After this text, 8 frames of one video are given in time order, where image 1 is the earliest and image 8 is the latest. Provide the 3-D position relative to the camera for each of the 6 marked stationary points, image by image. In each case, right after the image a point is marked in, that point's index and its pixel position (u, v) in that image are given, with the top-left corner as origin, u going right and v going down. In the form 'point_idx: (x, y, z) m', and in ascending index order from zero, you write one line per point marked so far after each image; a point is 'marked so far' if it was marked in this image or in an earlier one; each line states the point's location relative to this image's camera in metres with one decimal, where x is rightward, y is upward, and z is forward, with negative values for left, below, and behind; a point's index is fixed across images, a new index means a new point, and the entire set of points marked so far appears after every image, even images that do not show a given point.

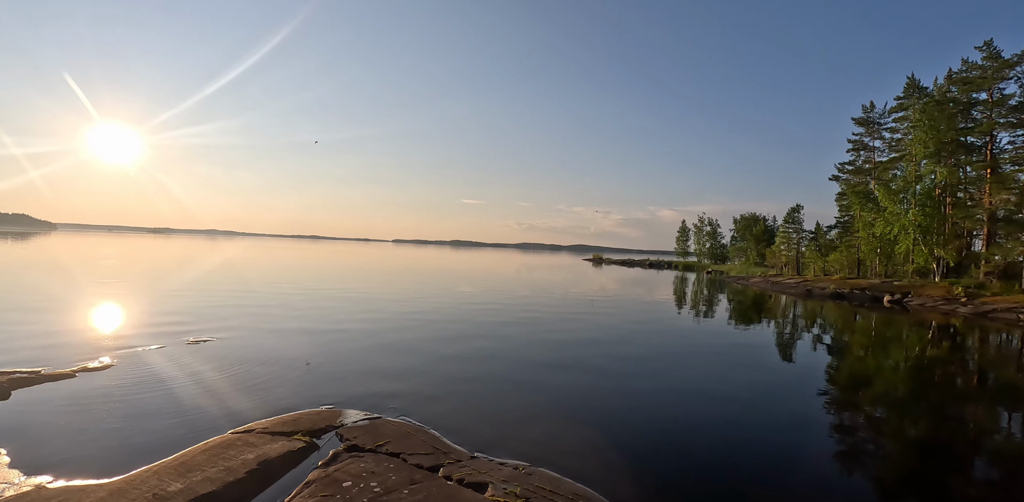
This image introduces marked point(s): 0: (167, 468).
0: (-6.7, -4.3, +9.2) m
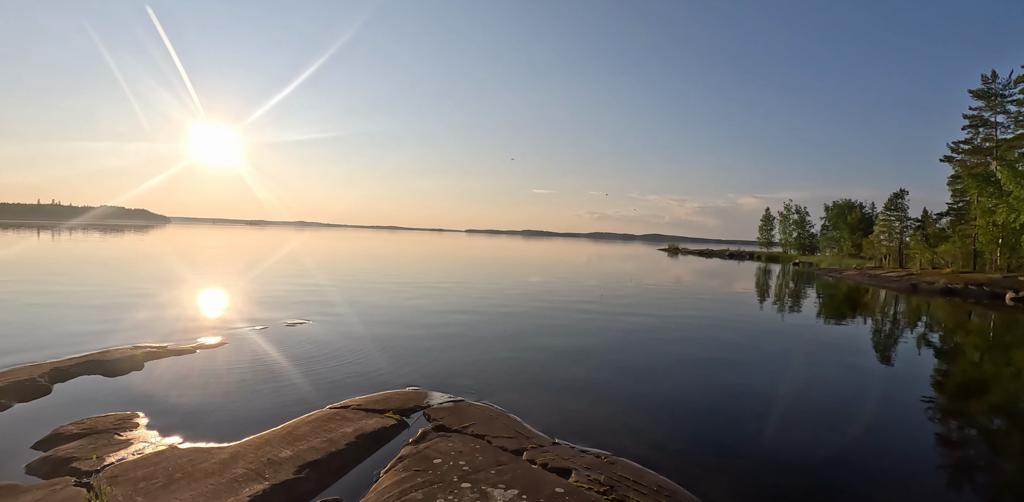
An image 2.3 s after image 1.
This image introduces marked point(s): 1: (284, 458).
0: (-5.0, -4.0, +10.0) m
1: (-4.4, -4.1, +9.2) m
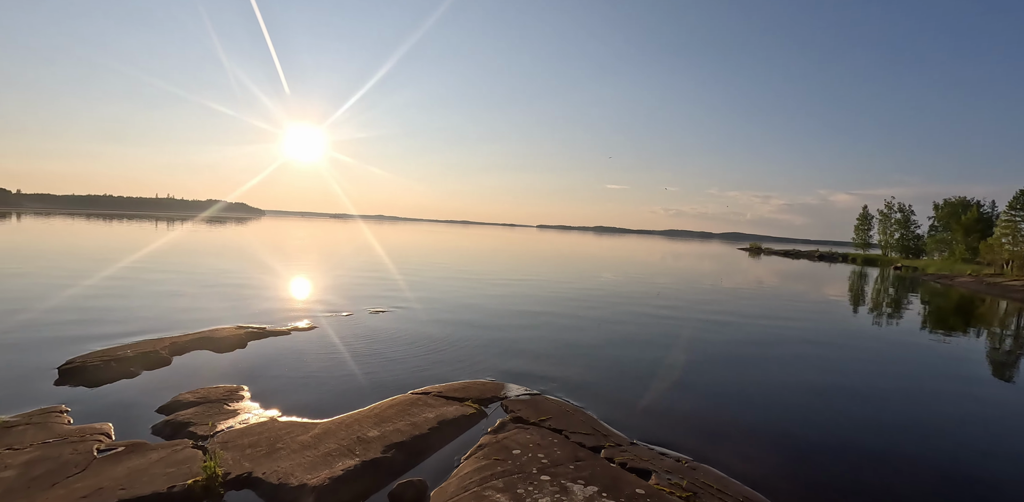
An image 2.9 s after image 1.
0: (-3.2, -3.7, +10.4) m
1: (-2.8, -3.8, +9.6) m
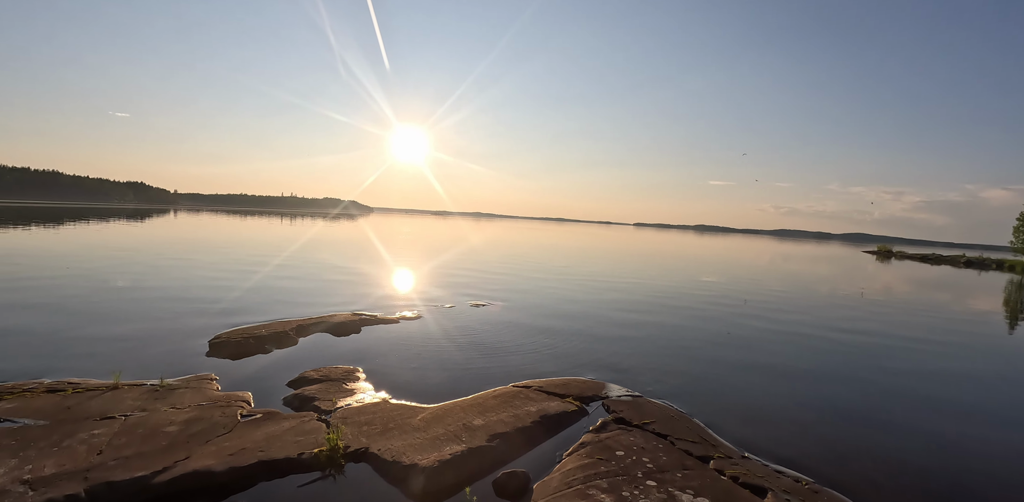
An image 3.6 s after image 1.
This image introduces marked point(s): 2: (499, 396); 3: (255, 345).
0: (-1.0, -3.5, +10.7) m
1: (-0.7, -3.7, +9.8) m
2: (-0.3, -3.5, +11.1) m
3: (-8.0, -3.0, +14.9) m
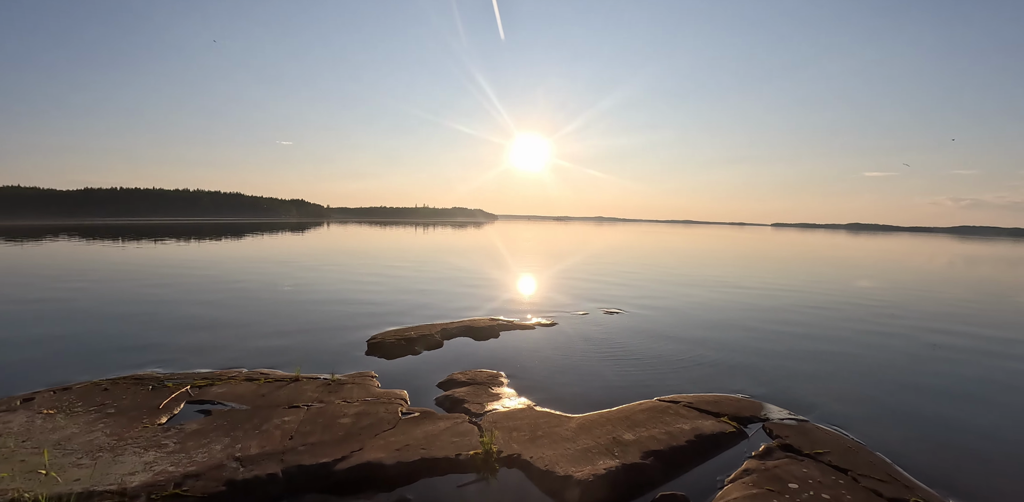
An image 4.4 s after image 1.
0: (+2.3, -3.7, +10.5) m
1: (+2.4, -3.9, +9.5) m
2: (+3.1, -3.7, +10.7) m
3: (-3.6, -3.3, +16.2) m
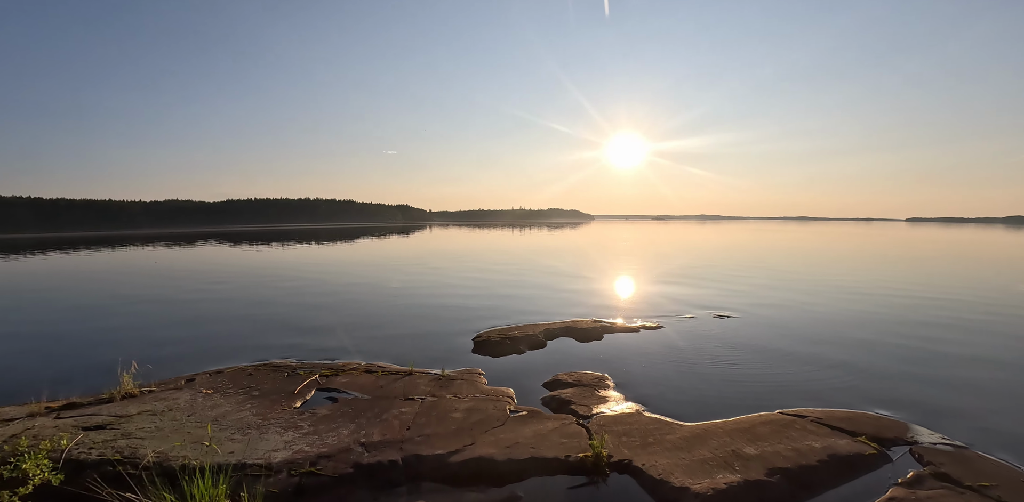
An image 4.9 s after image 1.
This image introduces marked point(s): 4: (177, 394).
0: (+4.7, -3.8, +10.0) m
1: (+4.6, -3.9, +9.0) m
2: (+5.5, -3.7, +10.1) m
3: (-0.1, -3.4, +16.6) m
4: (-11.6, -4.9, +16.0) m
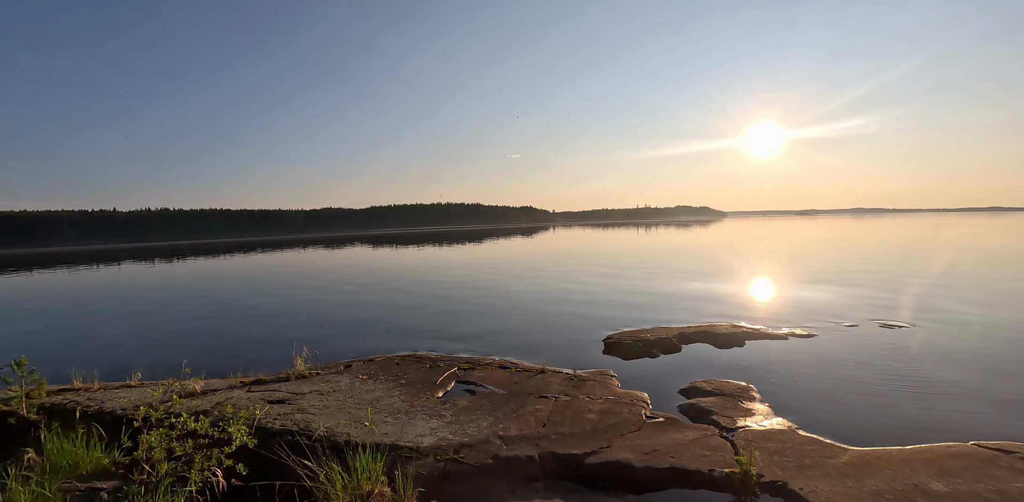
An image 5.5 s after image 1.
0: (+7.6, -3.9, +8.8) m
1: (+7.2, -4.1, +7.9) m
2: (+8.3, -3.8, +8.7) m
3: (+4.5, -3.4, +16.4) m
4: (-6.8, -5.1, +18.6) m
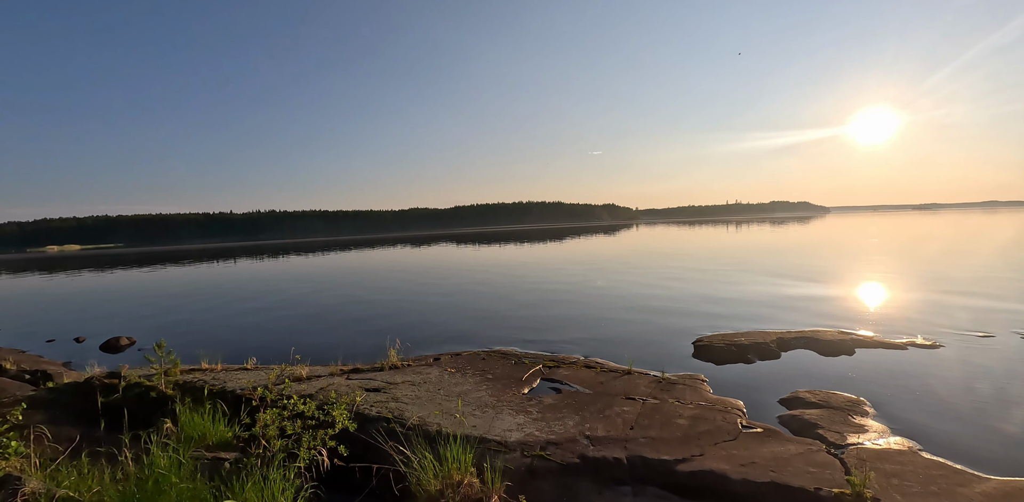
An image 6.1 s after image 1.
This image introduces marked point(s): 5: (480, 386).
0: (+9.2, -4.0, +7.7) m
1: (+8.8, -4.2, +6.9) m
2: (+10.0, -3.9, +7.5) m
3: (+7.4, -3.5, +15.7) m
4: (-3.4, -5.1, +19.7) m
5: (-1.2, -5.2, +17.8) m
